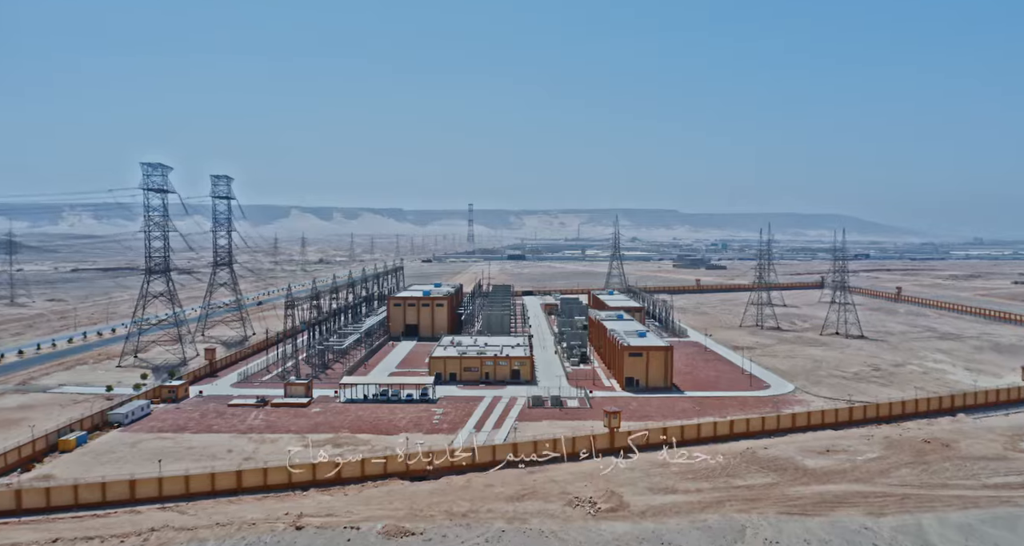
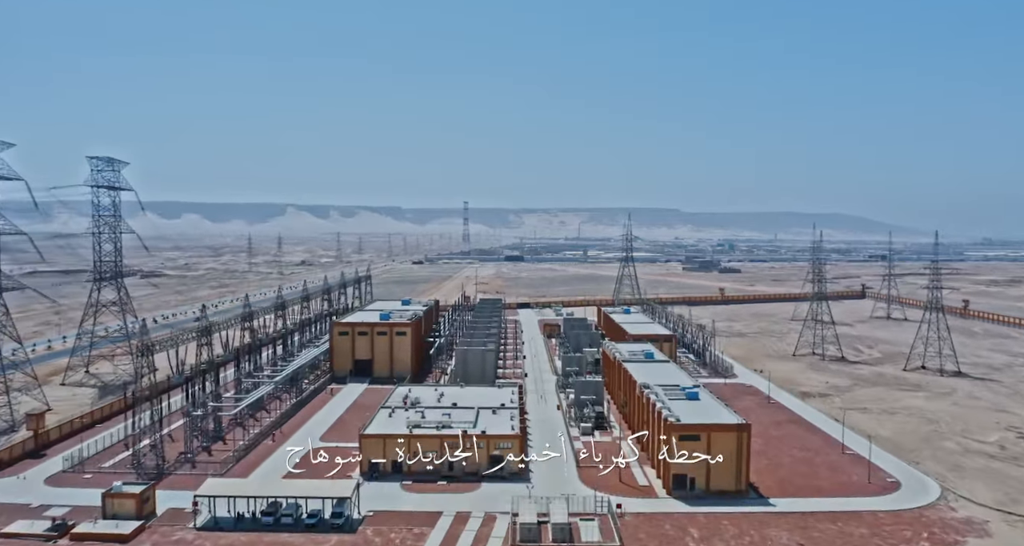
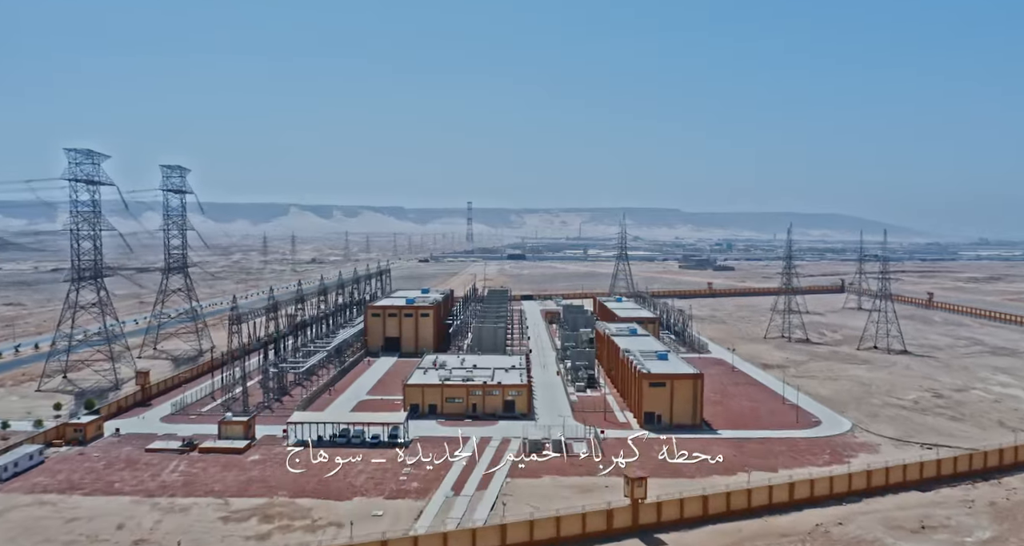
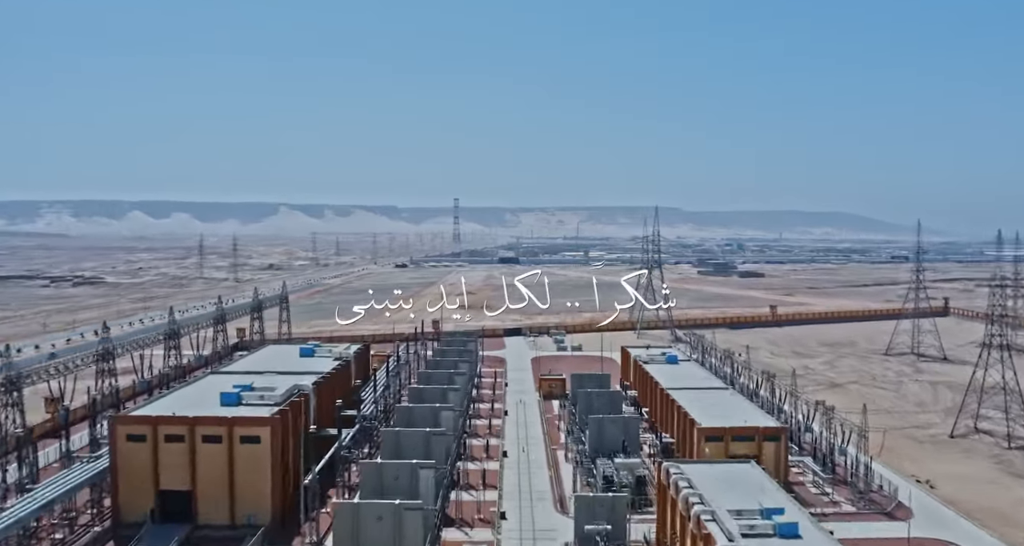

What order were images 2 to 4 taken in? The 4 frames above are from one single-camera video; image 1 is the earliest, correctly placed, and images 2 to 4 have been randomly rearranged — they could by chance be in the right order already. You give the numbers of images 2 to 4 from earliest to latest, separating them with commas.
3, 2, 4
